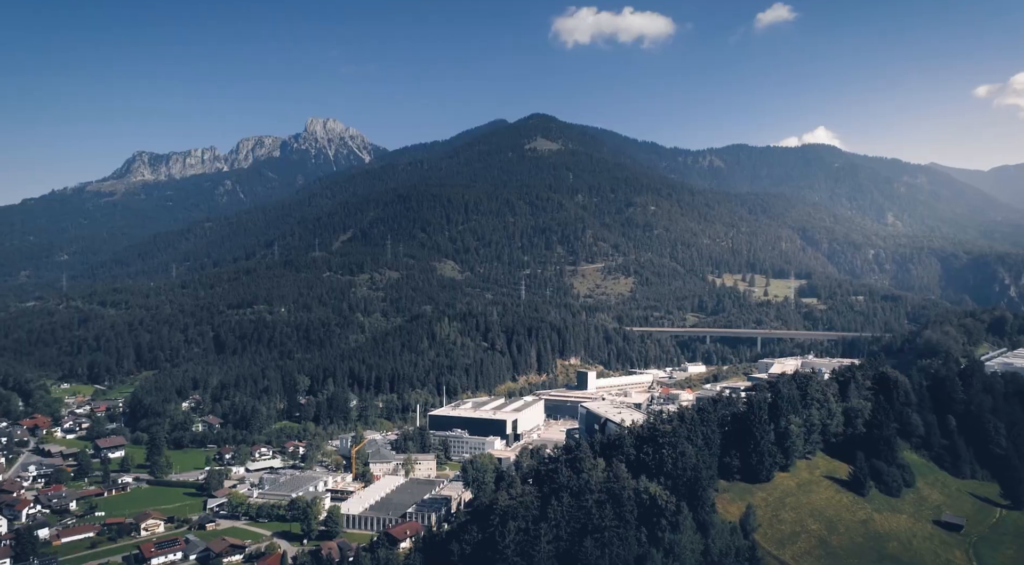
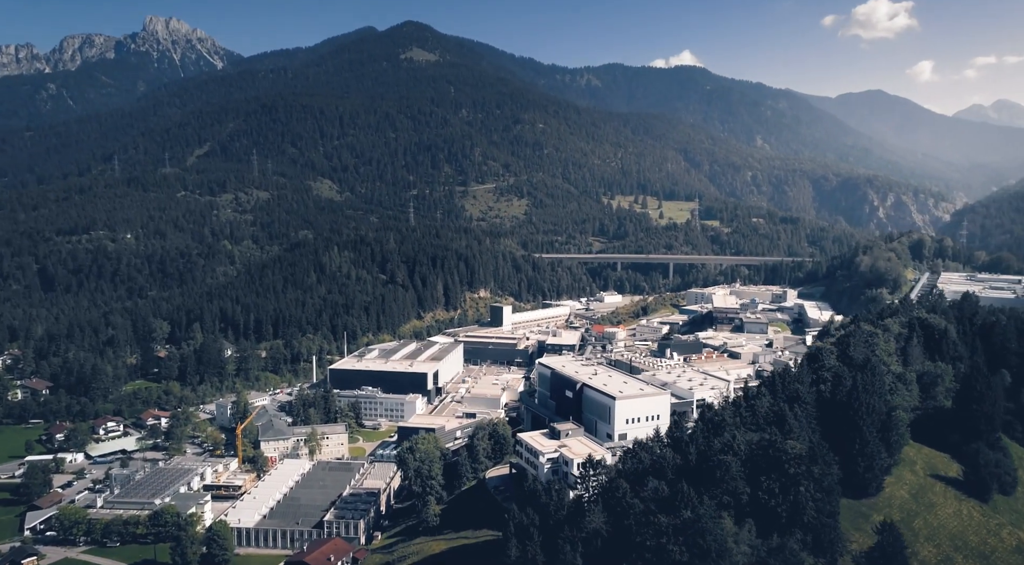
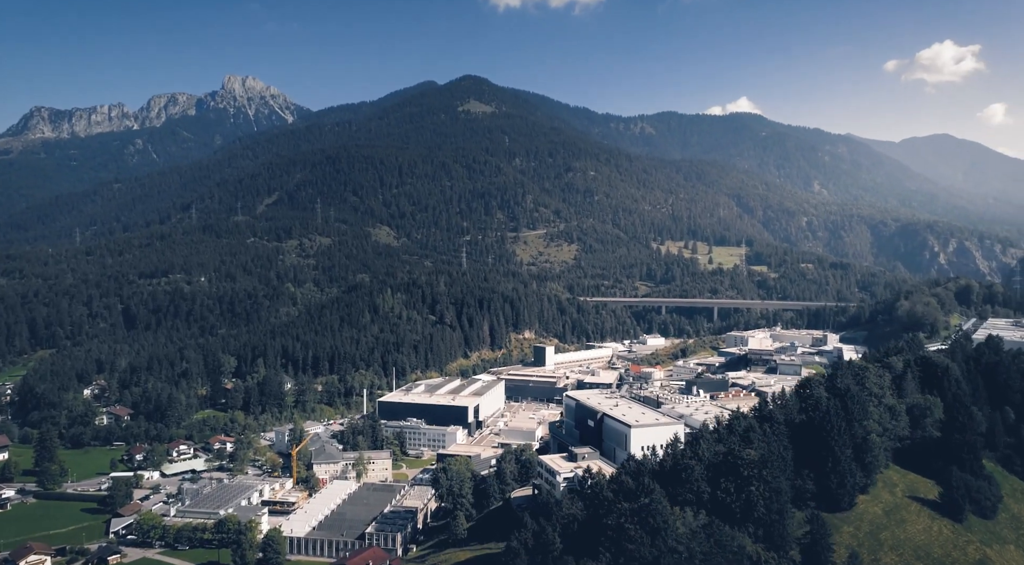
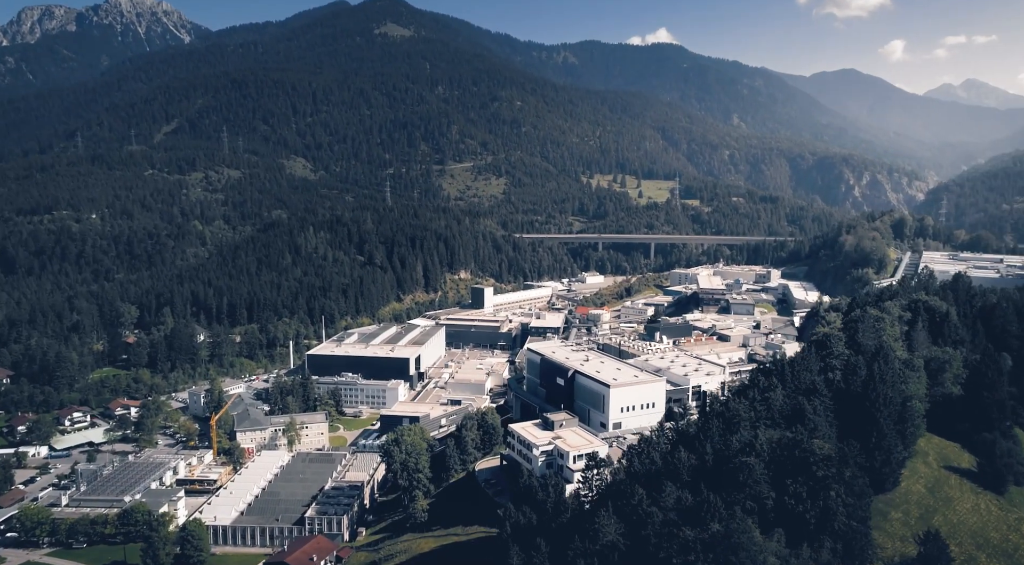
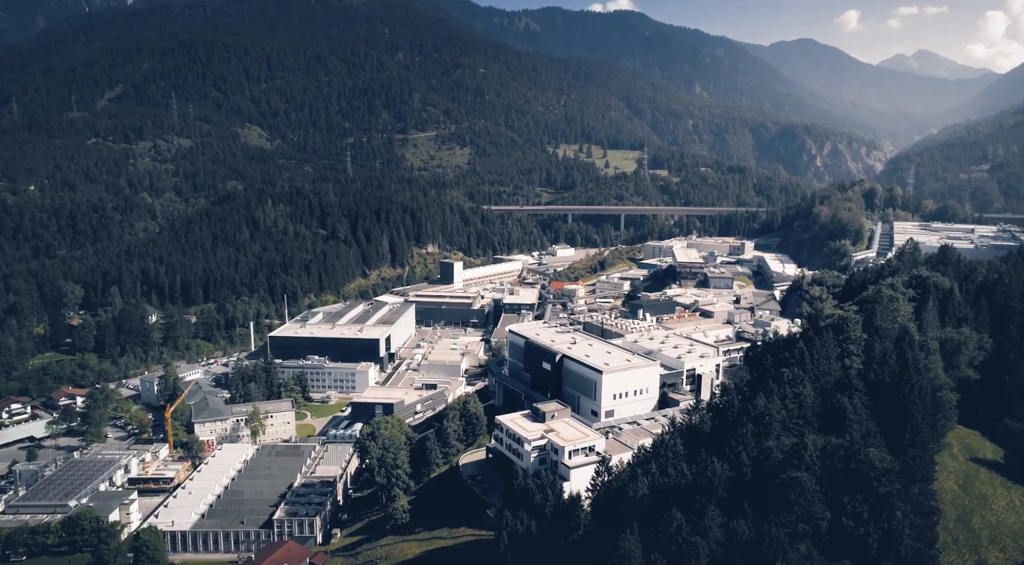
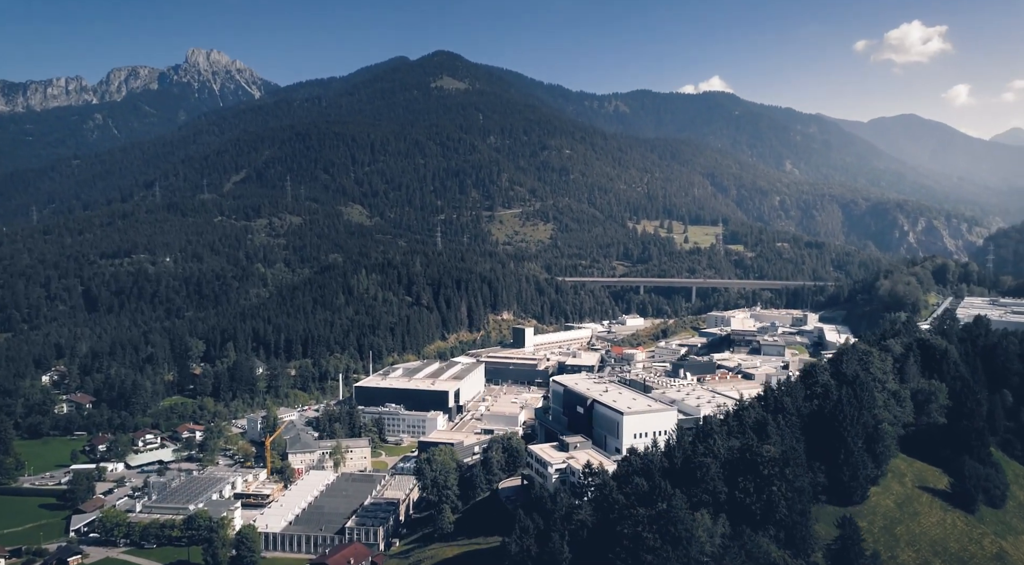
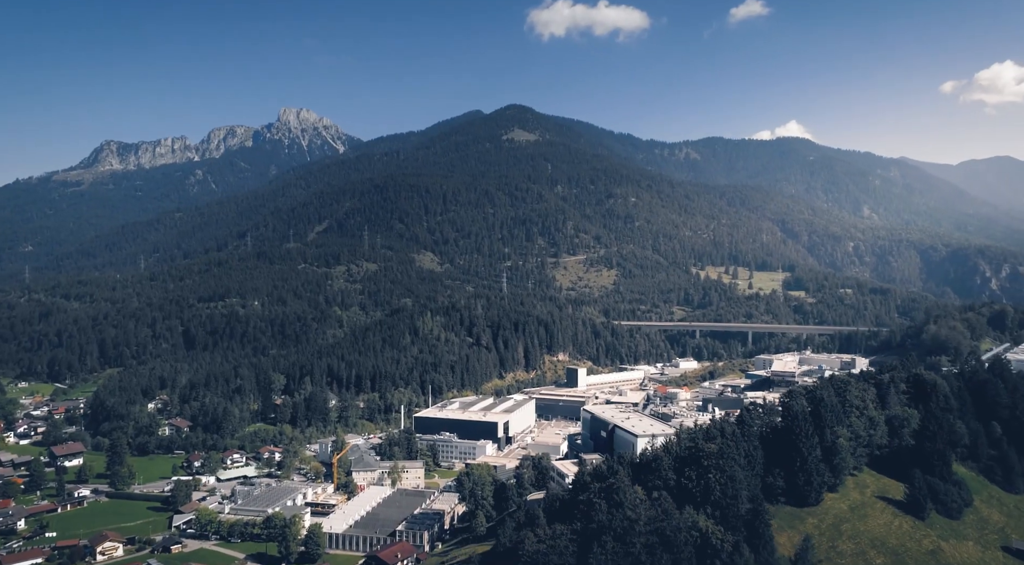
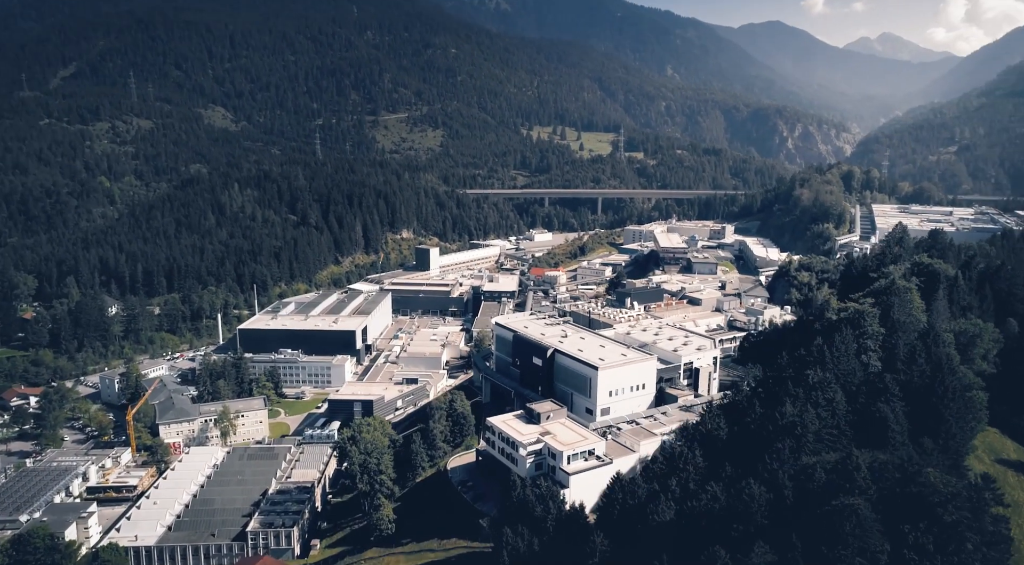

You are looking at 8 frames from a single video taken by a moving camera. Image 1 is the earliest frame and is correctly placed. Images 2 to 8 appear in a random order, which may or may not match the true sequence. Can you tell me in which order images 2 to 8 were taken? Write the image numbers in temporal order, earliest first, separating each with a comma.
7, 3, 6, 2, 4, 5, 8
